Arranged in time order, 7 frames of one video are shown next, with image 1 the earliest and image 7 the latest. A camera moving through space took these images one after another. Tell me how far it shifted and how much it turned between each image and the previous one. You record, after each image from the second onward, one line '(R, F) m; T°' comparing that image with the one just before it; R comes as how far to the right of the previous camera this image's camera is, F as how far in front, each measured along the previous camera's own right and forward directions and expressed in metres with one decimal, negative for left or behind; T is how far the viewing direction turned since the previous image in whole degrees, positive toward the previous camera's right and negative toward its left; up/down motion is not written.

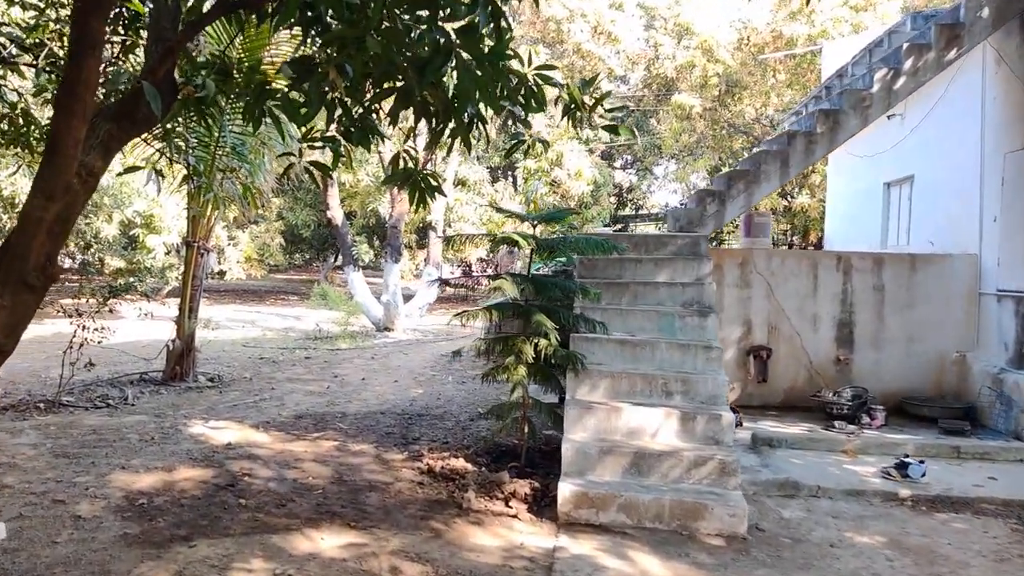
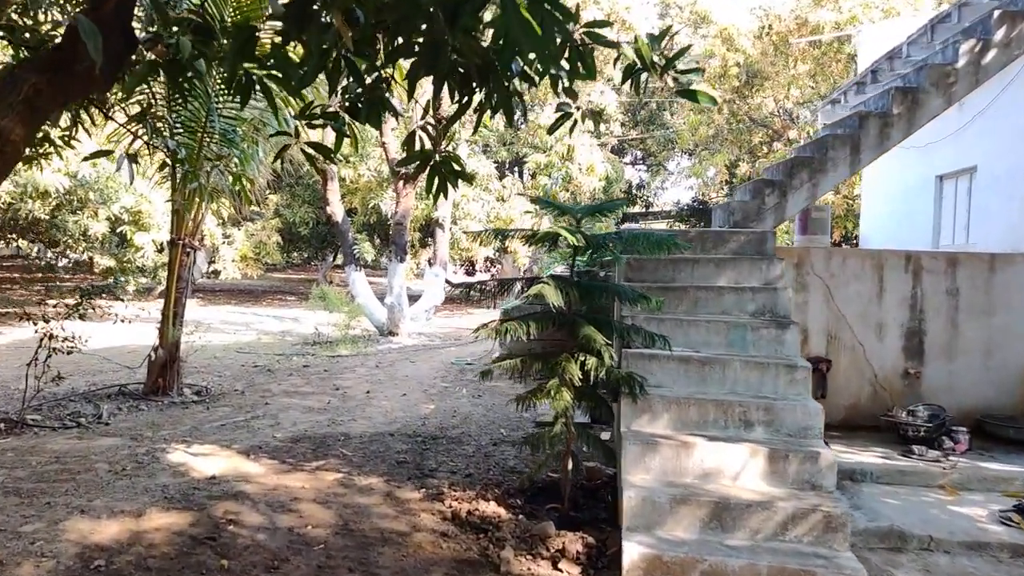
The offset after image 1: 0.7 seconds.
(-0.2, +0.8) m; 0°
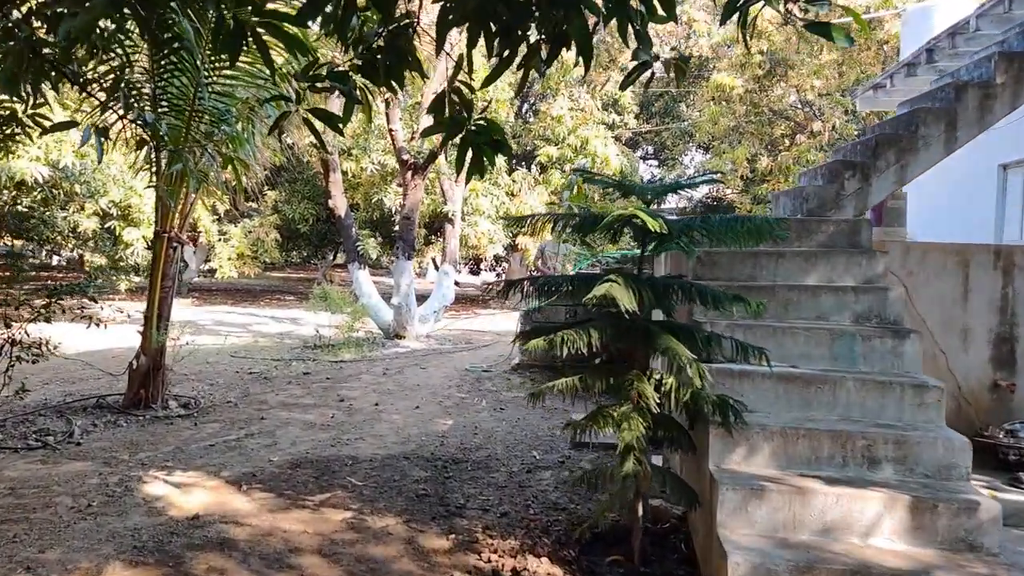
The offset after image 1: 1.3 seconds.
(-0.2, +0.7) m; 0°
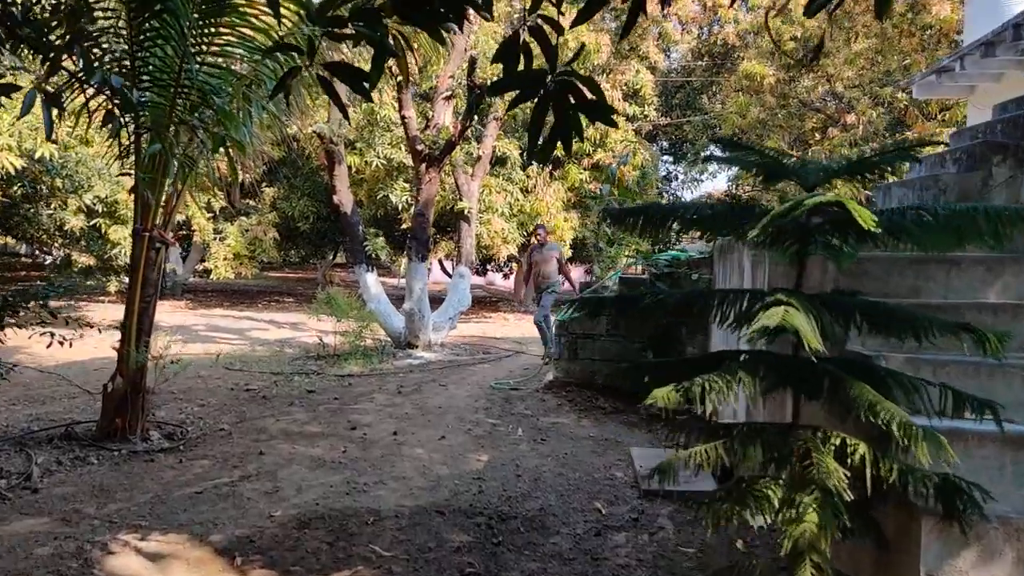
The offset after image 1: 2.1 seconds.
(-0.3, +0.9) m; 0°
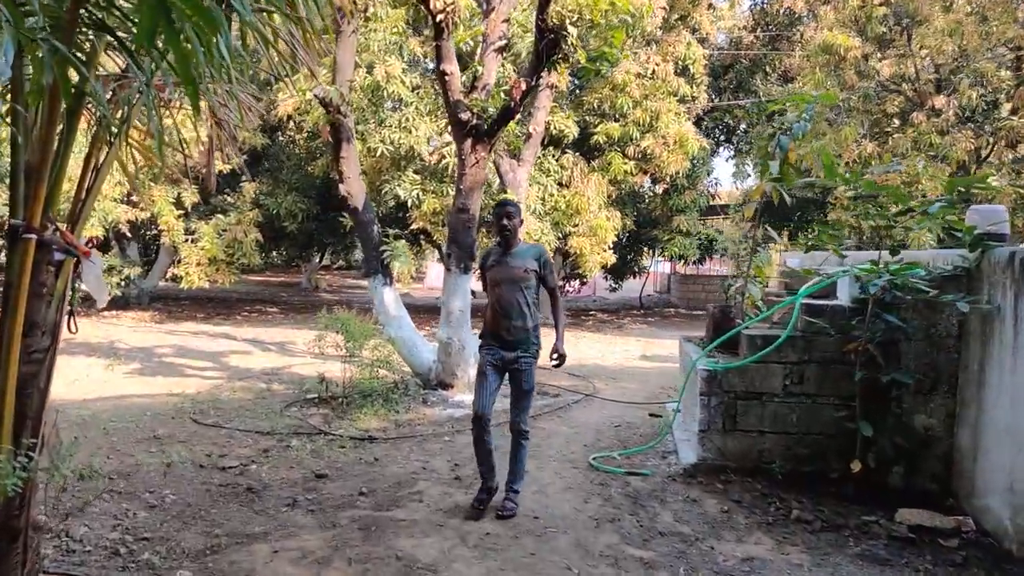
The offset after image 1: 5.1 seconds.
(-0.7, +2.2) m; +1°
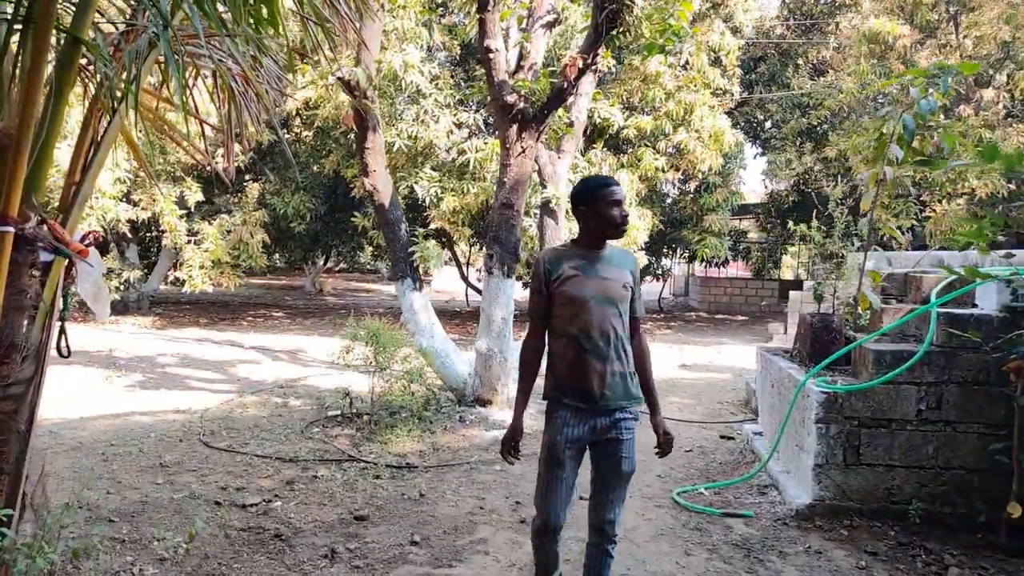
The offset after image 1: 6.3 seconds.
(-0.4, +0.7) m; 0°
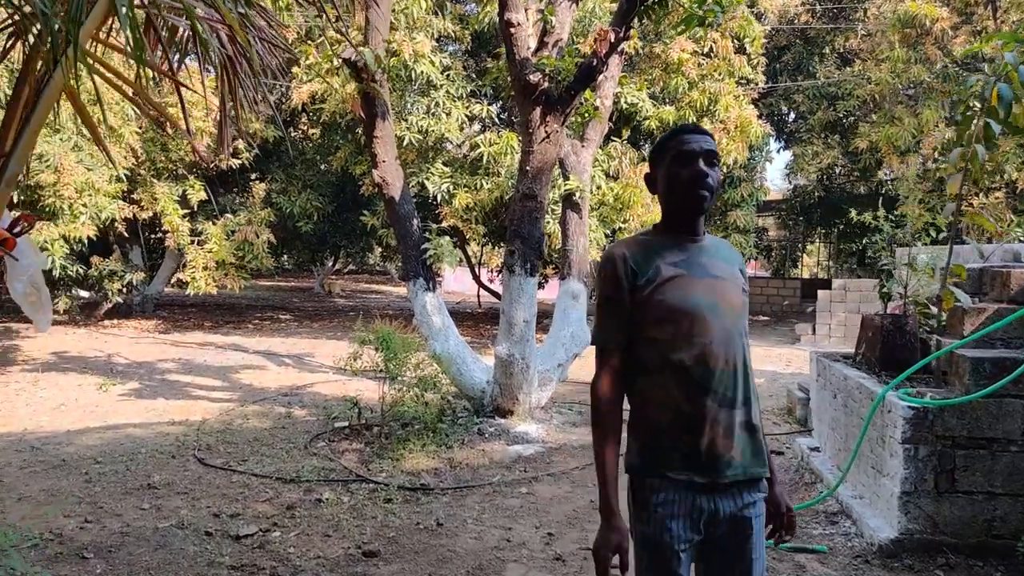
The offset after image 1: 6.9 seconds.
(-0.1, +0.5) m; -1°
